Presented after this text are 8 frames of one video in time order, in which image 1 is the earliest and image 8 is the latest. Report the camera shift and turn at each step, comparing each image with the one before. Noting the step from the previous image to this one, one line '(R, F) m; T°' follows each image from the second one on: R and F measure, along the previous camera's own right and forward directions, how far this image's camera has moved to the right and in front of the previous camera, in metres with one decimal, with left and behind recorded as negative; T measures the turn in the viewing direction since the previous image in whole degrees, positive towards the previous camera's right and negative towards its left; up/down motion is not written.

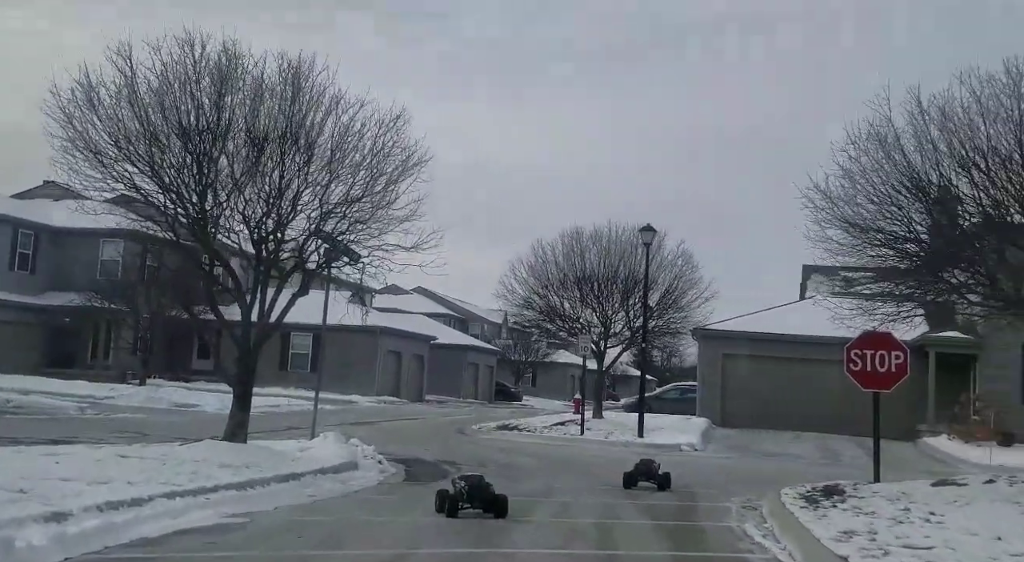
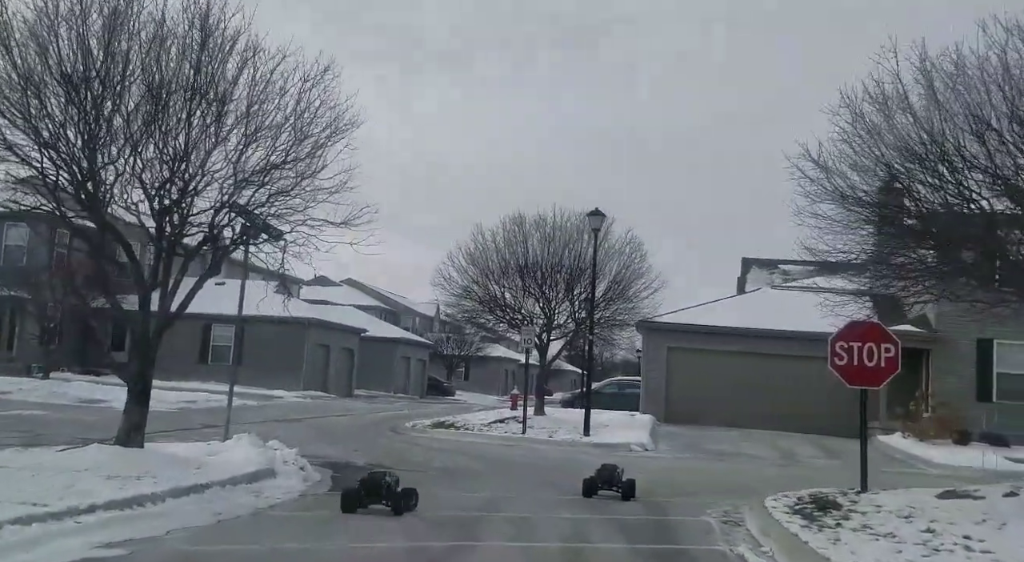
(-0.1, +1.8) m; +4°
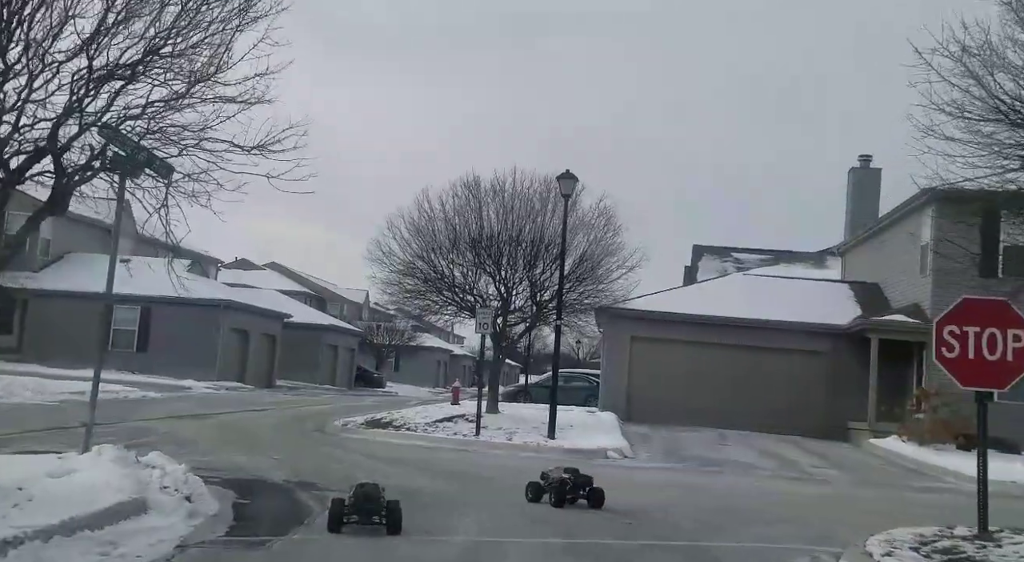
(-0.5, +3.8) m; +4°
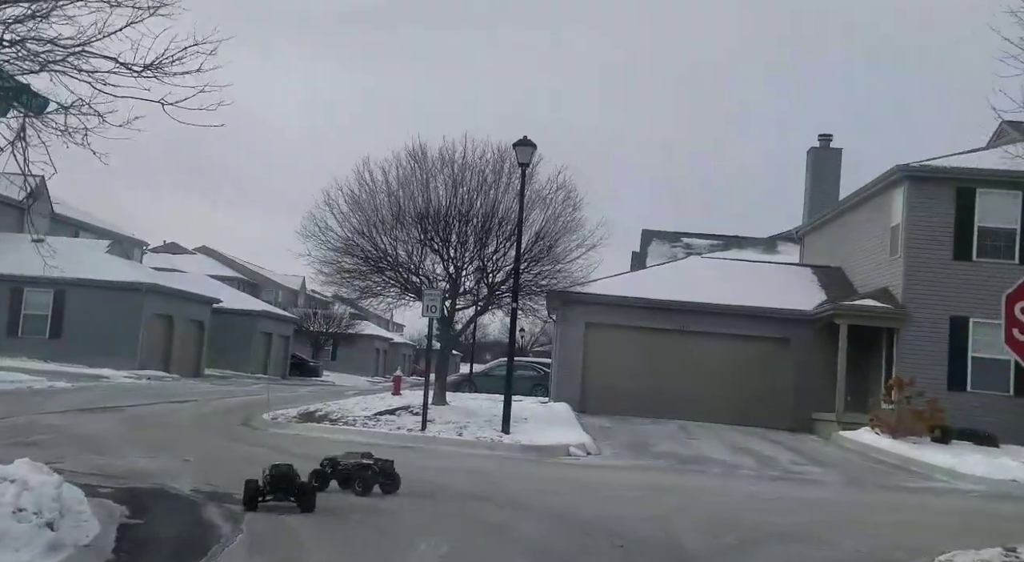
(-0.2, +2.0) m; +3°
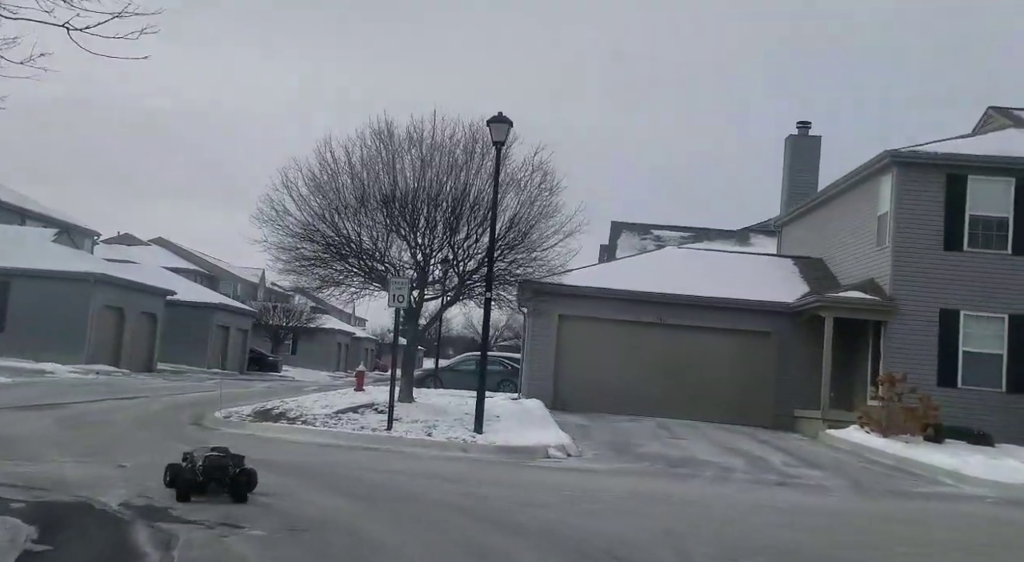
(-0.2, +1.4) m; +2°
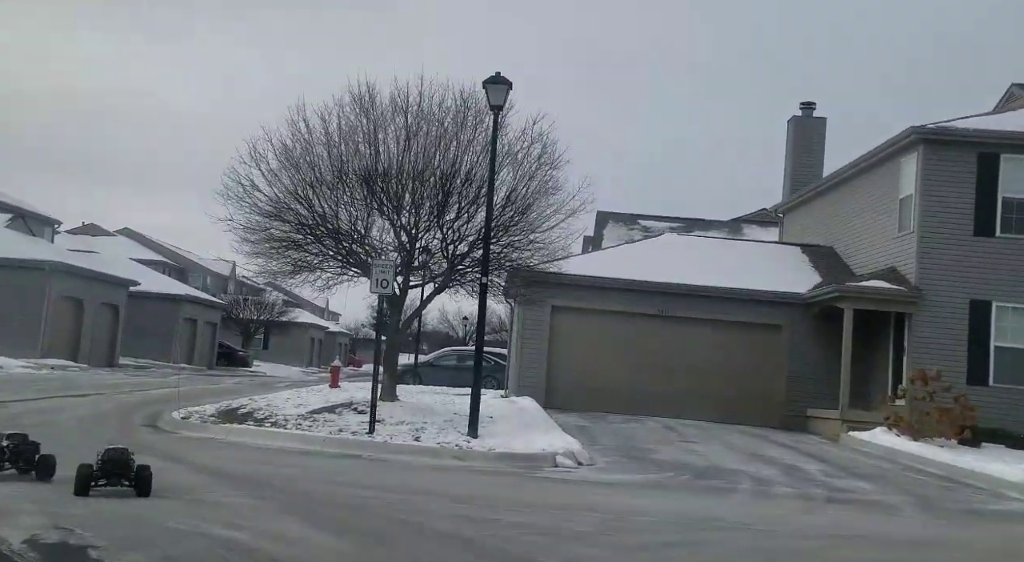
(-0.4, +2.1) m; +1°
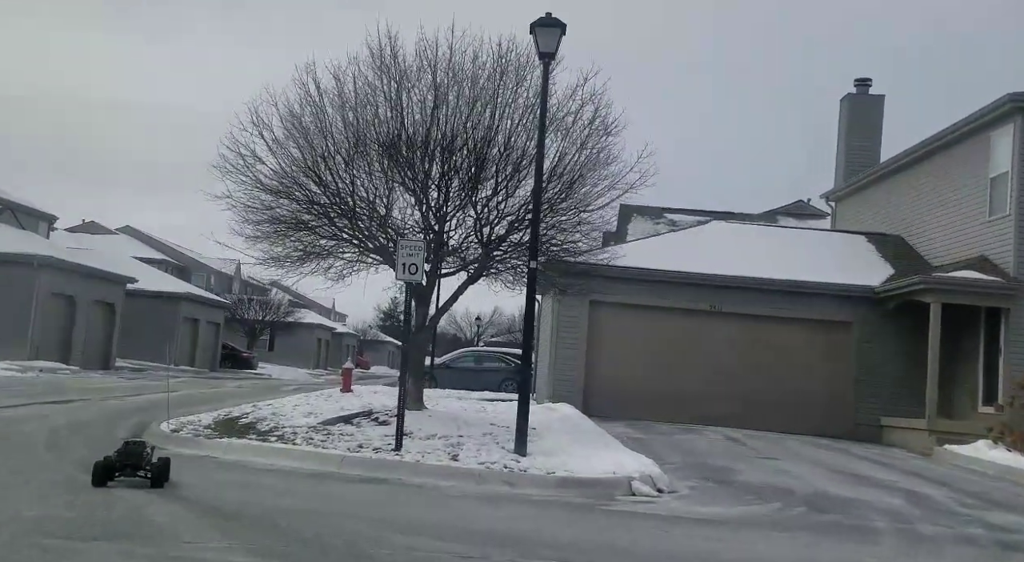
(-0.6, +2.7) m; 0°
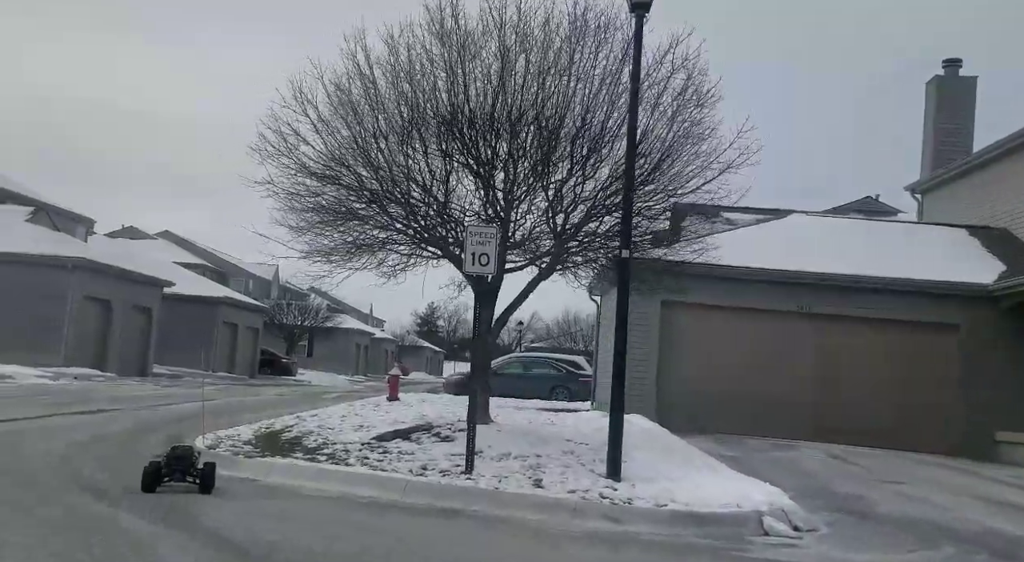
(-0.5, +2.0) m; -2°
